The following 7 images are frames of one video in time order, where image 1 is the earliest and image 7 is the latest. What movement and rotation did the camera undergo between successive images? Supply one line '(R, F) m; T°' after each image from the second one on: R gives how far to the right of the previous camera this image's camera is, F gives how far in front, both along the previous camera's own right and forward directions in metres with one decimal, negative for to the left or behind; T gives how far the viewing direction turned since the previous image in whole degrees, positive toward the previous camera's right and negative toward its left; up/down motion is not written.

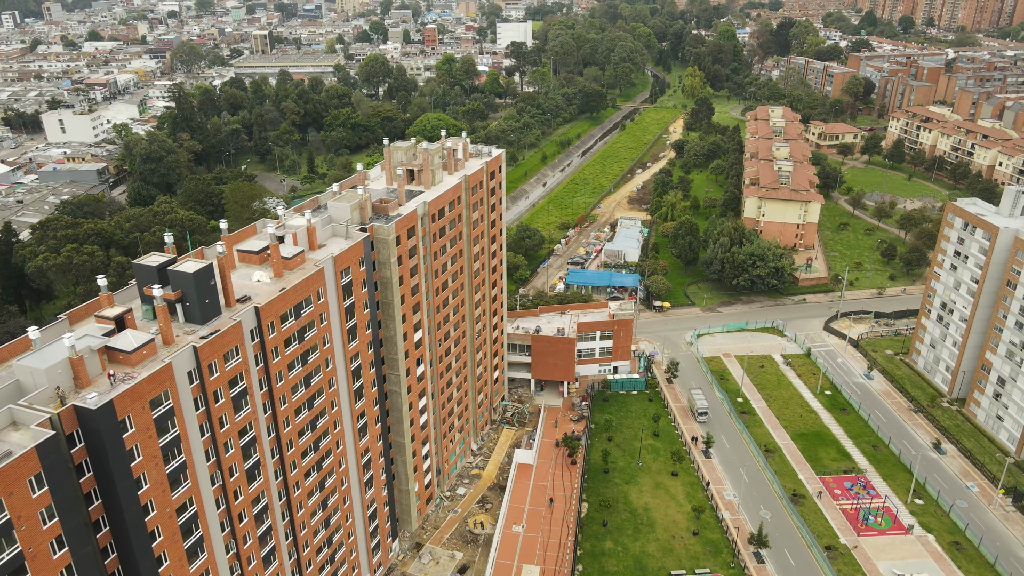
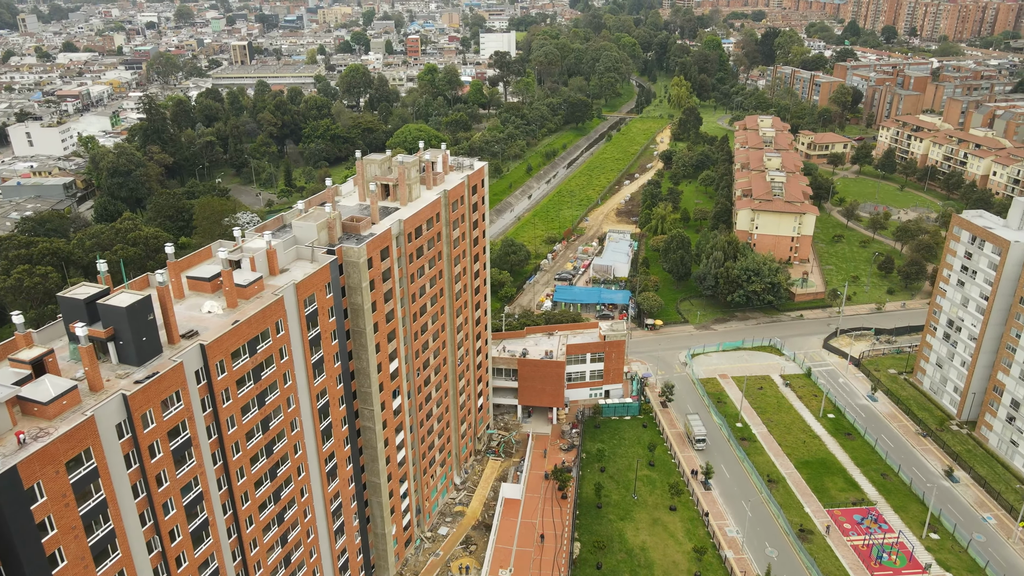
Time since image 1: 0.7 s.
(+0.1, +3.9) m; +1°
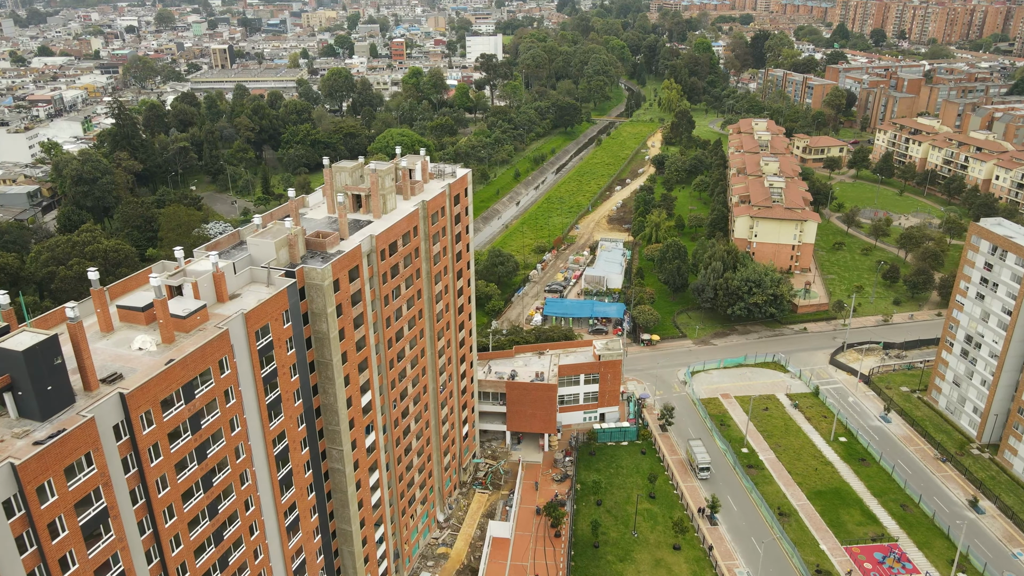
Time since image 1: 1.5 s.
(+0.1, +4.8) m; +1°
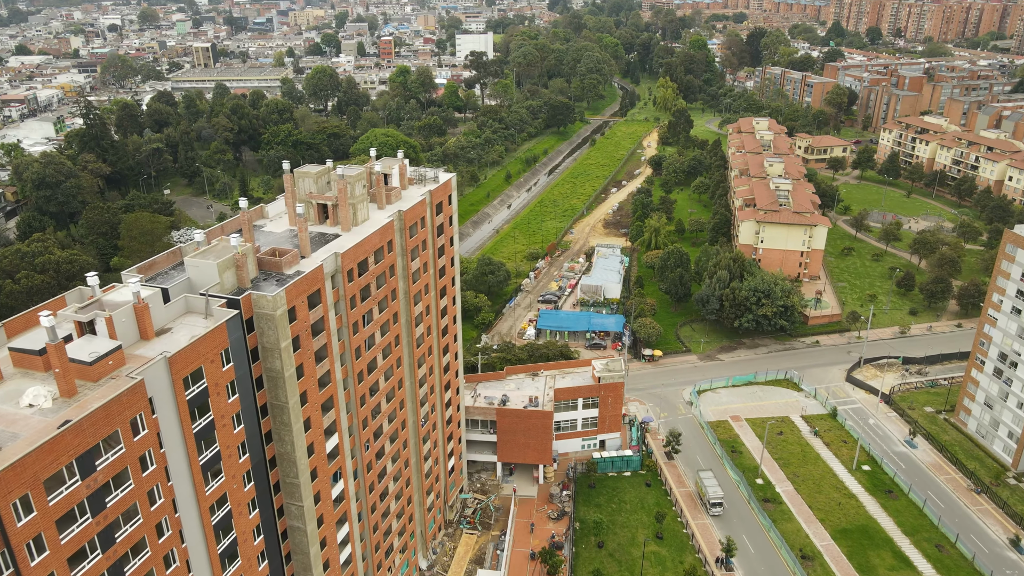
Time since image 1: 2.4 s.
(+0.1, +5.6) m; +1°
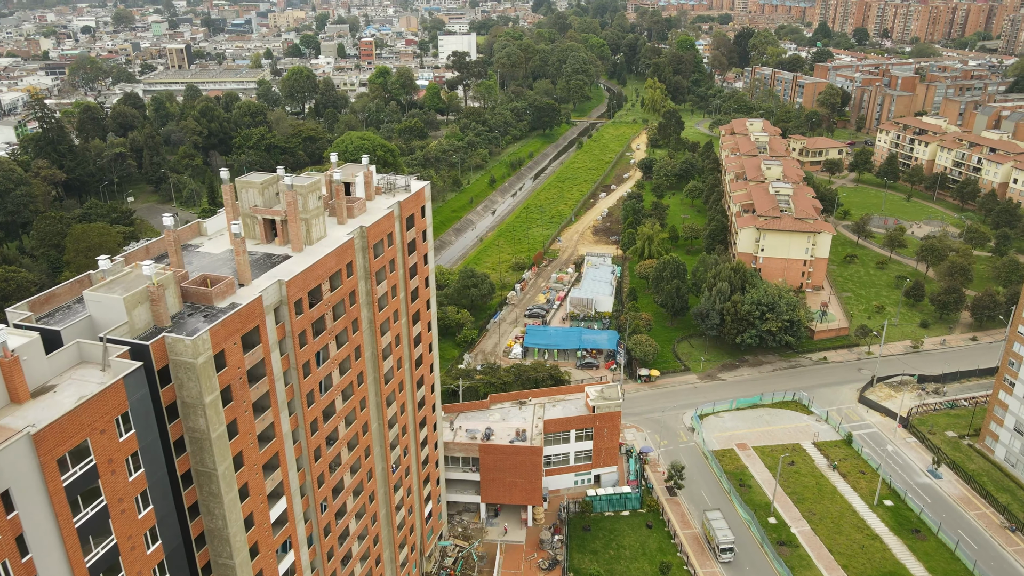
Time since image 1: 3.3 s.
(+0.2, +5.6) m; +1°
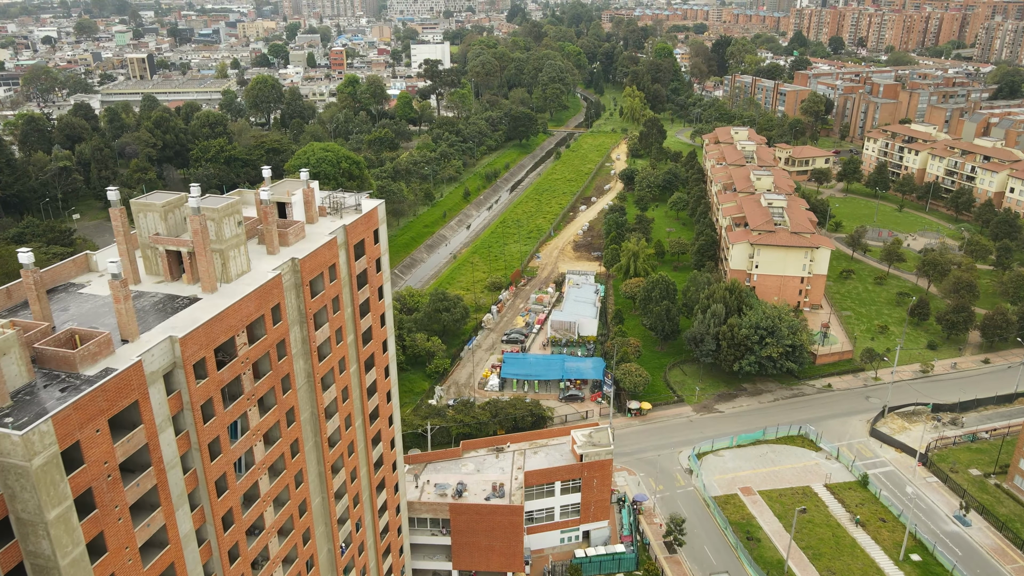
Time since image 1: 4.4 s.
(+0.3, +6.3) m; +2°
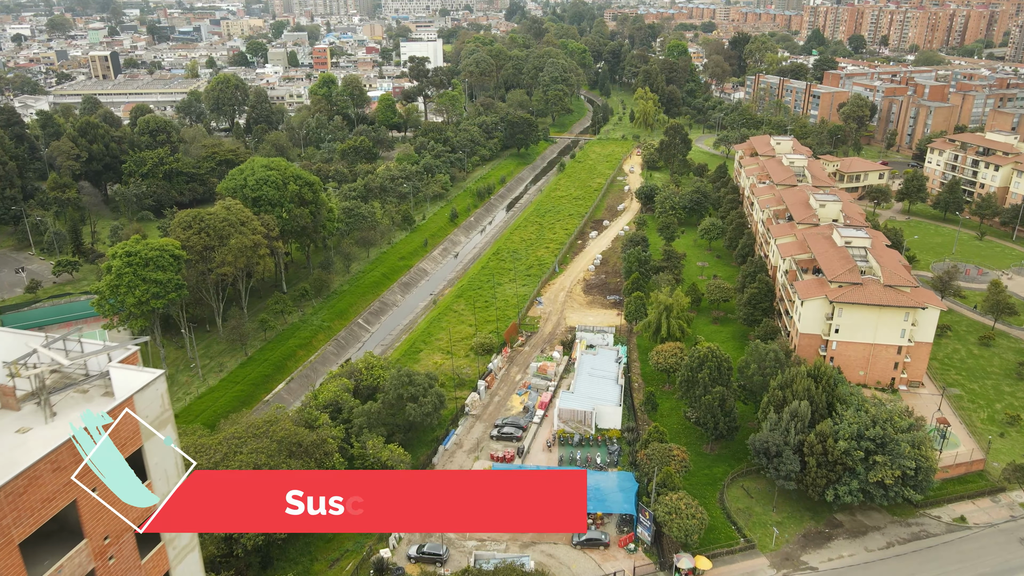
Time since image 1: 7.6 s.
(+0.4, +19.2) m; 0°
